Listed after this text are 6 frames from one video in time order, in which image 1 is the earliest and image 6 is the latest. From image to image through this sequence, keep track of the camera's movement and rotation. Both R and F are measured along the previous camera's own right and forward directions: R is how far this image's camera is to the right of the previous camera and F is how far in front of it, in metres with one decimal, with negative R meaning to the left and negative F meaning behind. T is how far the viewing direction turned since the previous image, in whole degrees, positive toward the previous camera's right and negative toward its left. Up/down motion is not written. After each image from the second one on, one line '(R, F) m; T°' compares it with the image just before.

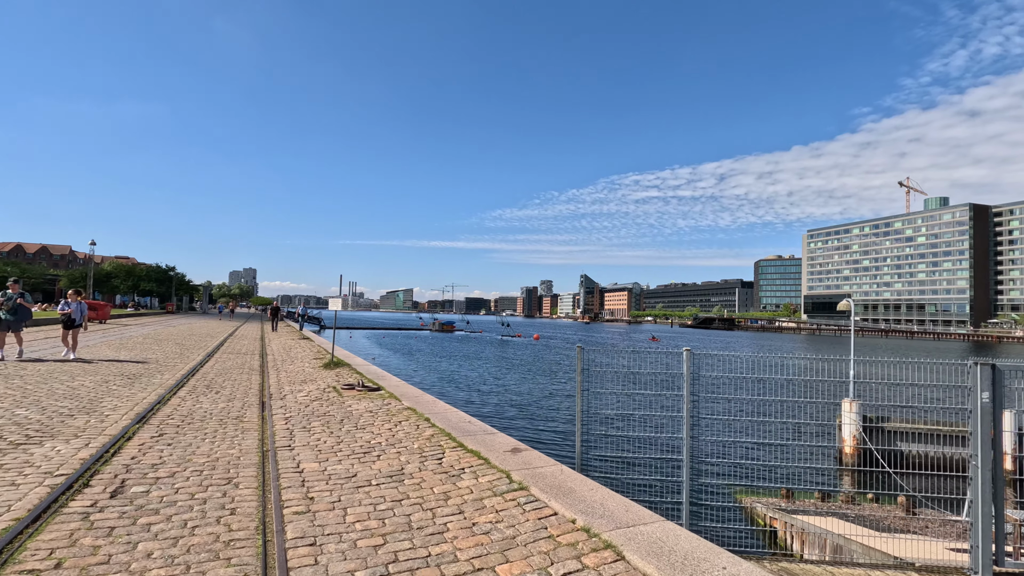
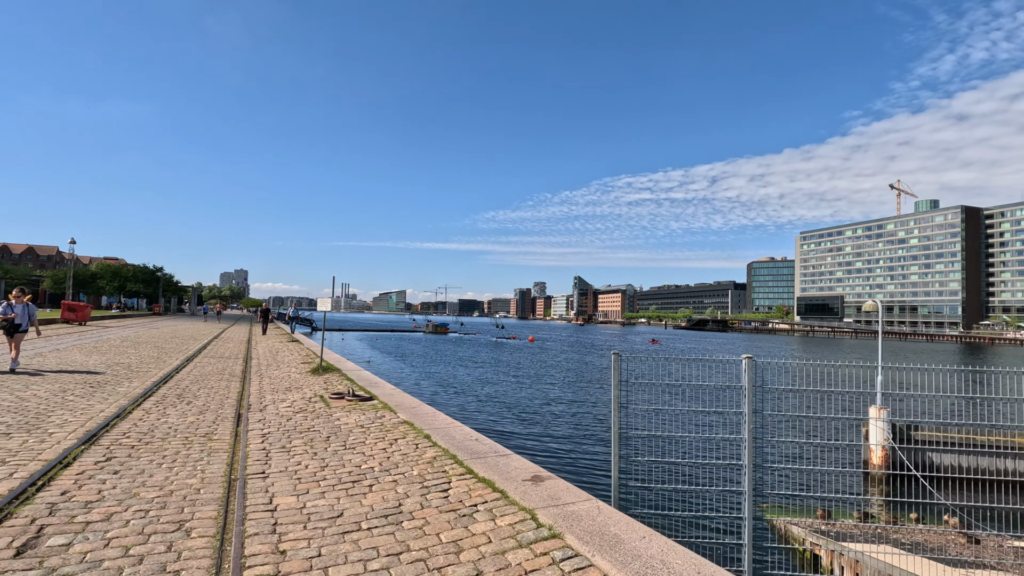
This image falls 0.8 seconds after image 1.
(-0.2, +1.0) m; +1°
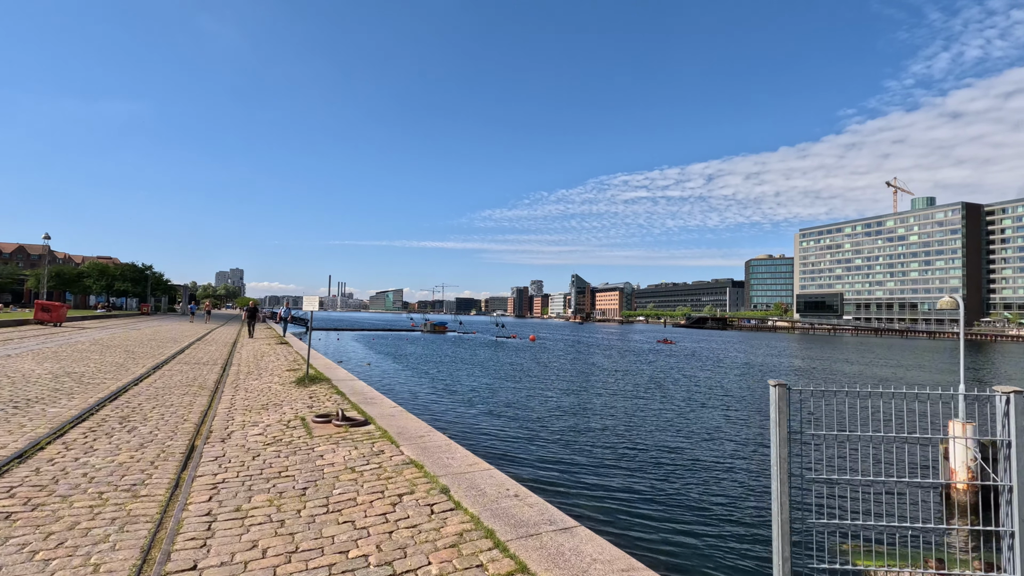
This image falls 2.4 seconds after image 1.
(-0.5, +1.8) m; 0°
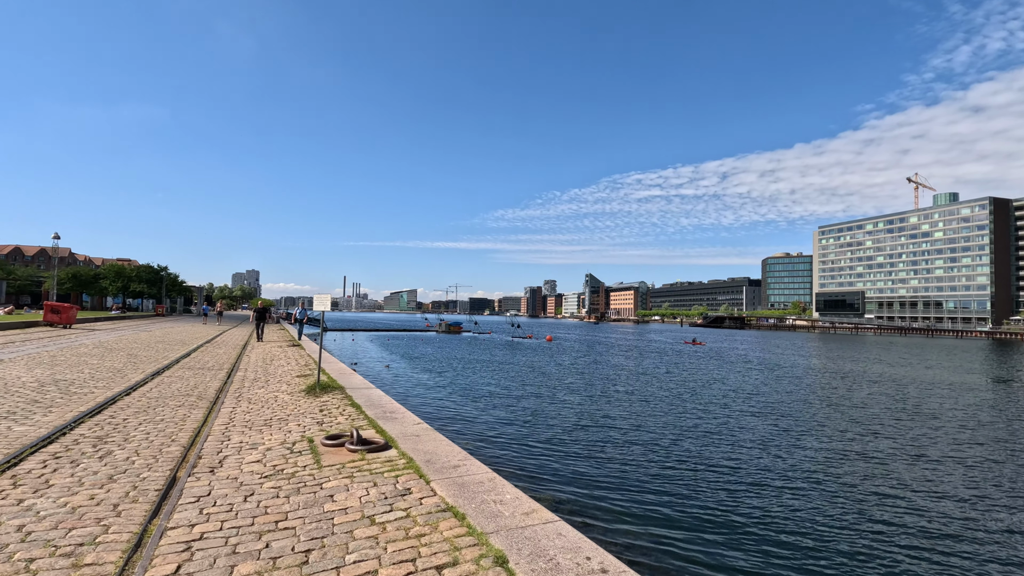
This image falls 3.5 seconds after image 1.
(-0.4, +1.2) m; -1°
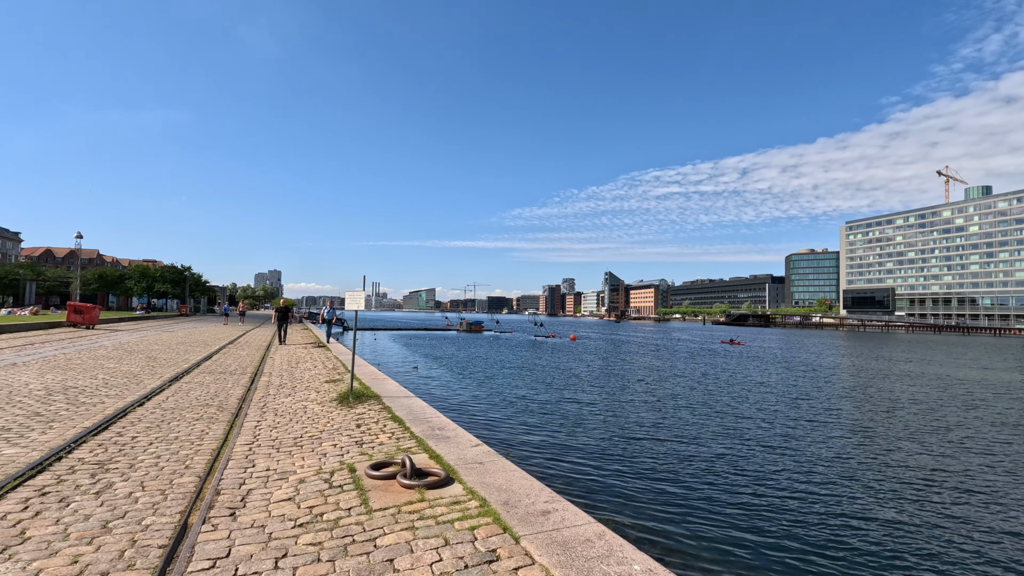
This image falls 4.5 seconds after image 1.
(-0.6, +1.1) m; -2°
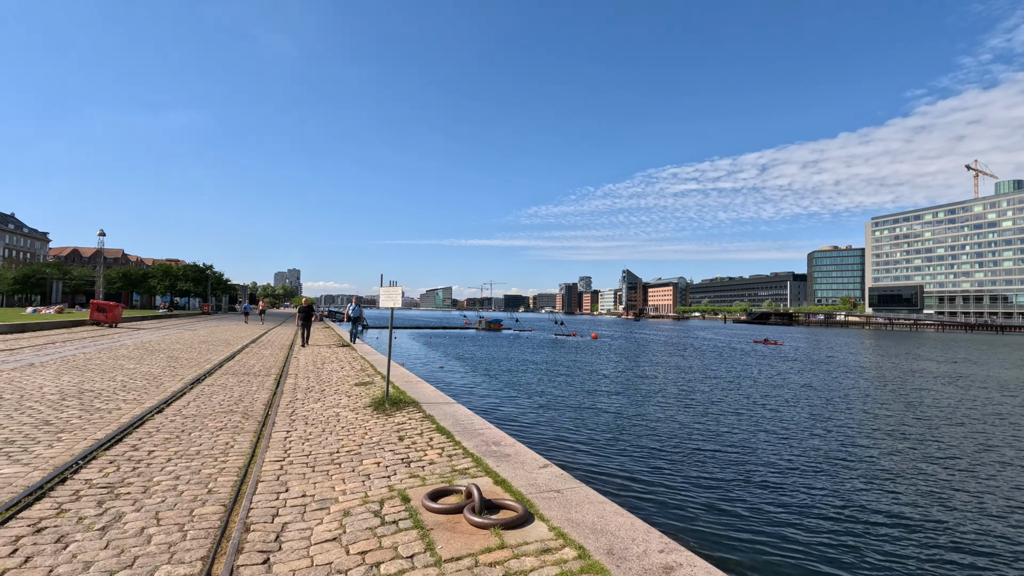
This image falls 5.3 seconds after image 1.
(-0.5, +0.8) m; -2°
